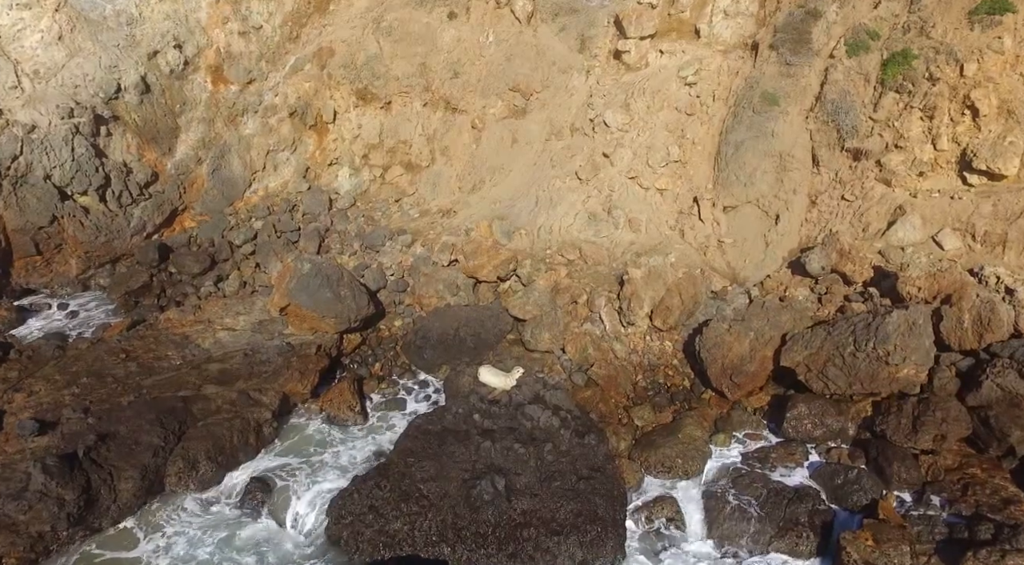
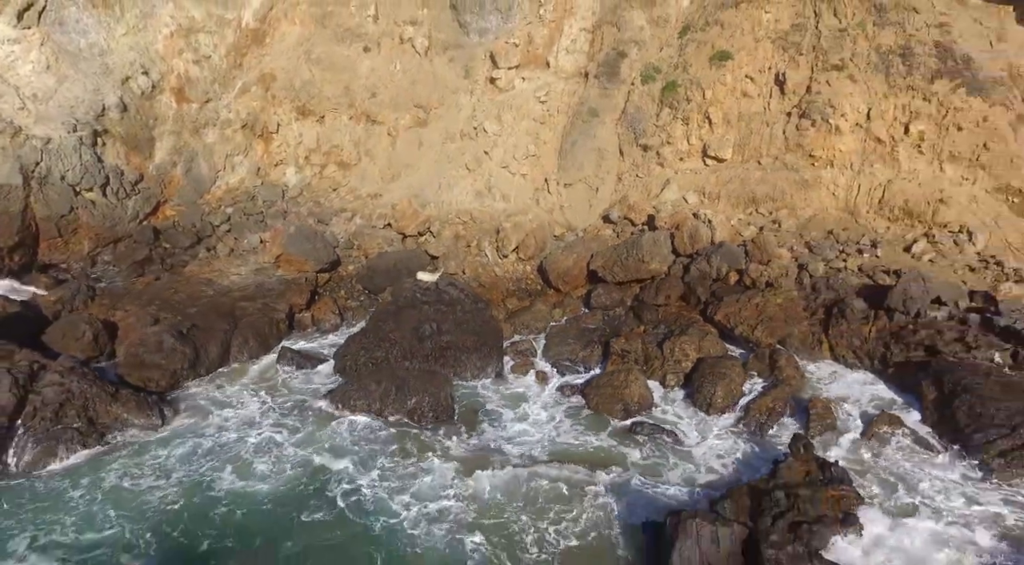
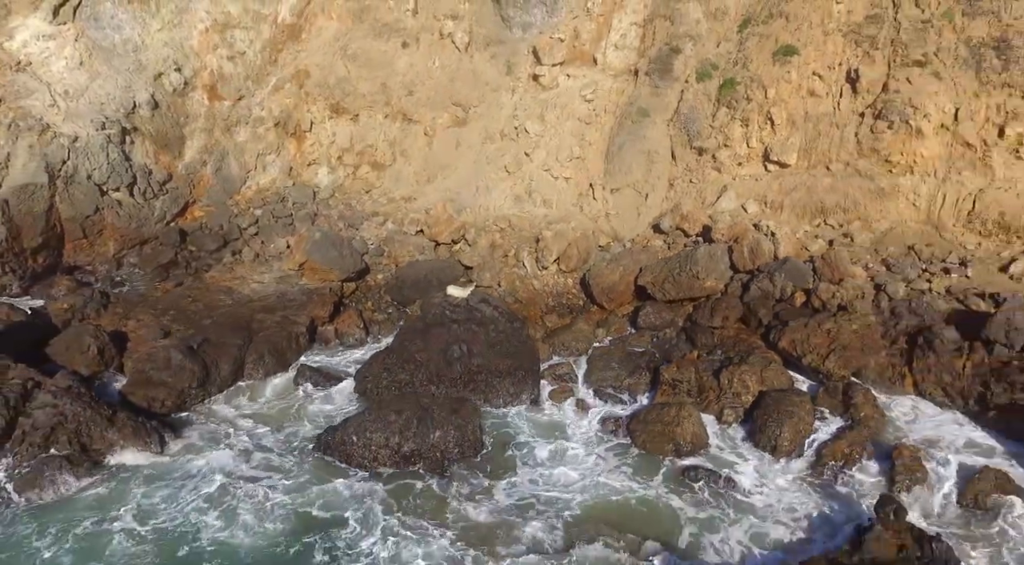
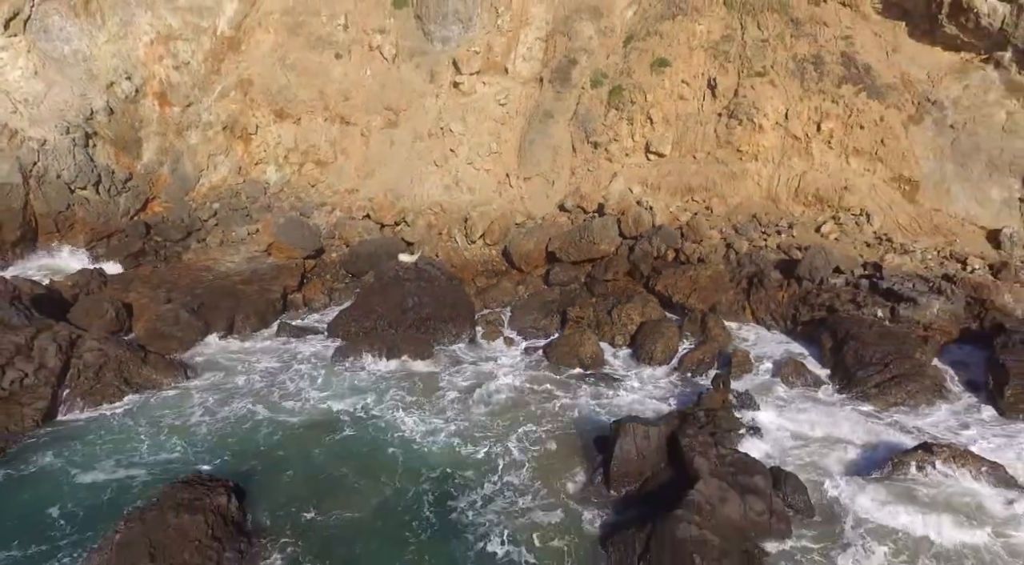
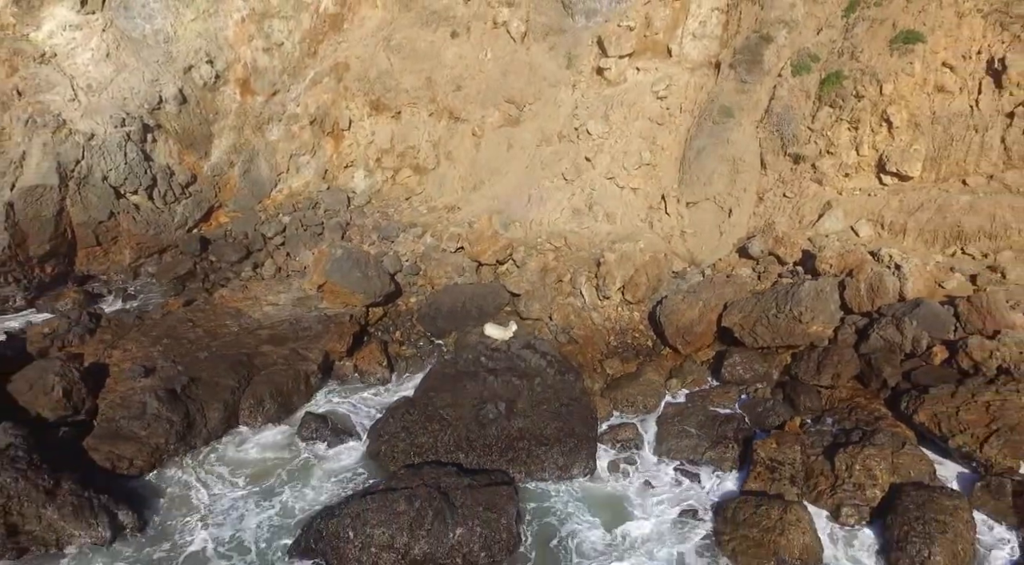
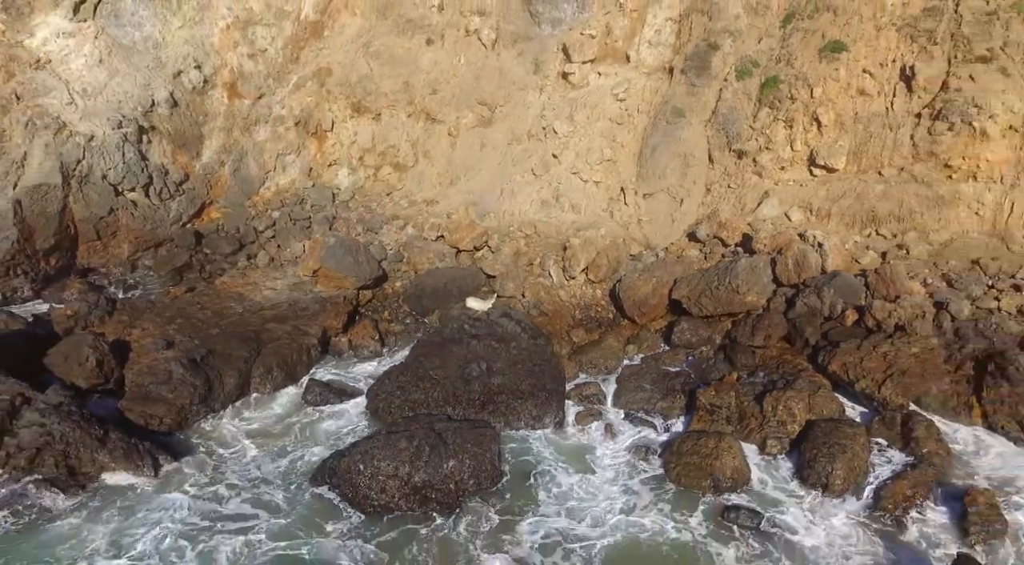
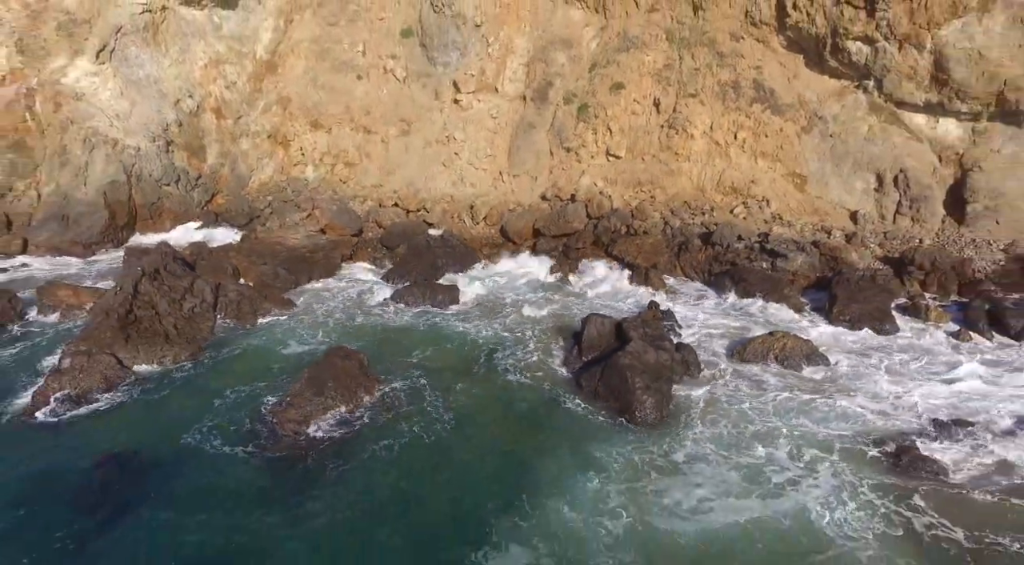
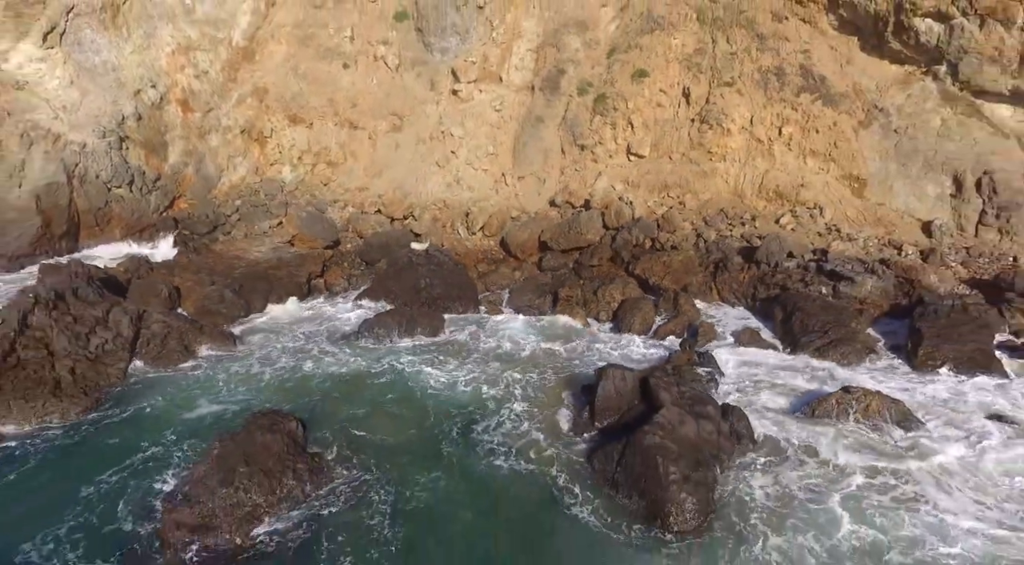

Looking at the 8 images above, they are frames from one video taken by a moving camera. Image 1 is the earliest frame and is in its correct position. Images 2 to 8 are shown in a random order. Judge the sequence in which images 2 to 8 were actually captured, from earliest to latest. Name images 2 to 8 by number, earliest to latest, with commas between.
5, 6, 3, 2, 4, 8, 7
